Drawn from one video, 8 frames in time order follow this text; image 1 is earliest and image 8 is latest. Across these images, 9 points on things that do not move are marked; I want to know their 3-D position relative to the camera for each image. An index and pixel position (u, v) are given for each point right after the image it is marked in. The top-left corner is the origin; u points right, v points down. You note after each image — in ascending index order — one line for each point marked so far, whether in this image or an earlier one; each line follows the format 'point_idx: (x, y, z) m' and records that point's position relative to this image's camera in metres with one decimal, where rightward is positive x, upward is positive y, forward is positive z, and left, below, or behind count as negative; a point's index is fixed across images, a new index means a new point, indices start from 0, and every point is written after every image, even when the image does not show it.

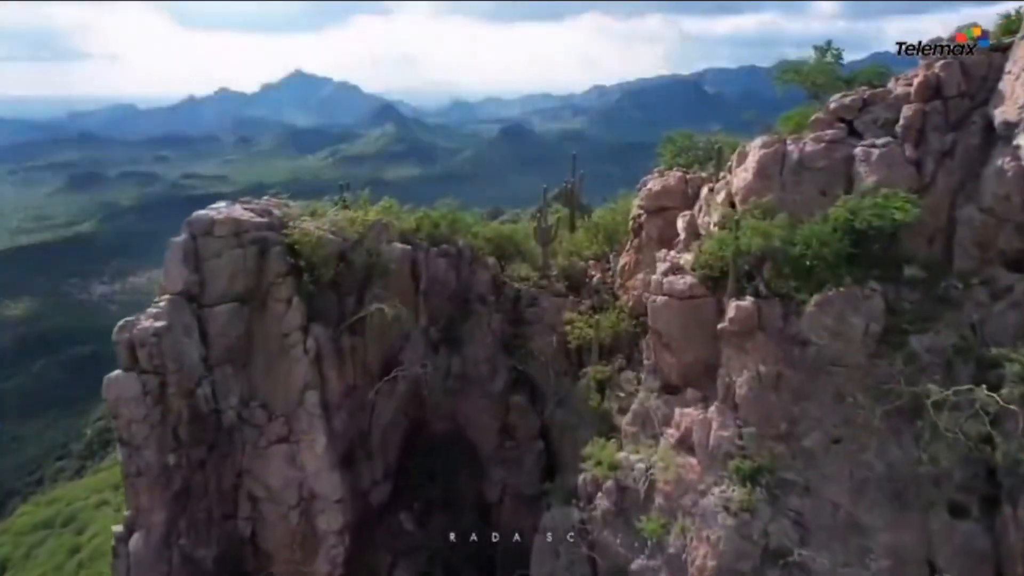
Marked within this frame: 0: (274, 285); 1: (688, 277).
0: (-3.9, 0.0, +18.7) m
1: (+2.7, +0.2, +17.9) m
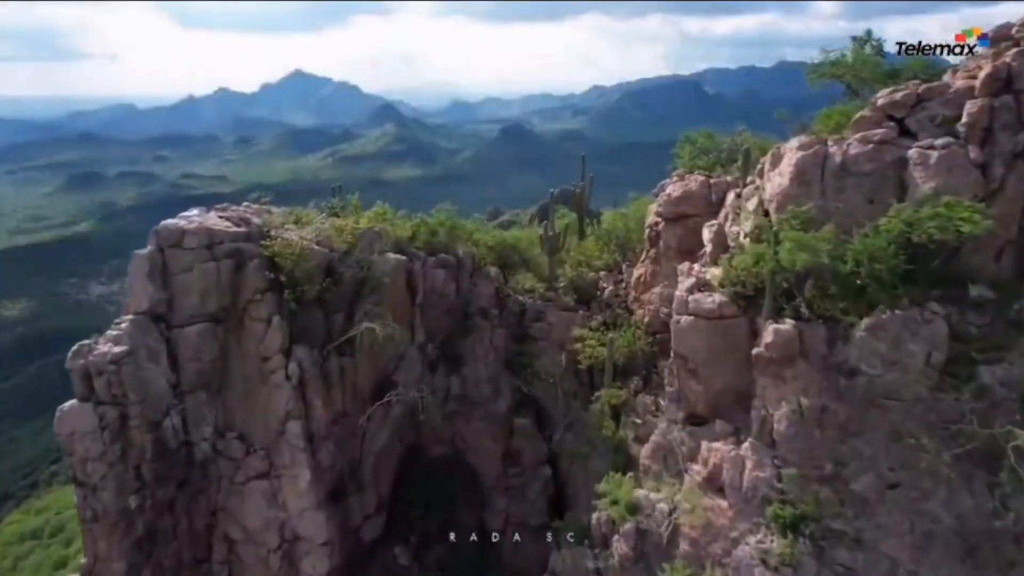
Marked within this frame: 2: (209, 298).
0: (-3.8, -0.2, +16.7) m
1: (+2.8, -0.1, +15.9) m
2: (-4.4, -0.2, +16.4) m
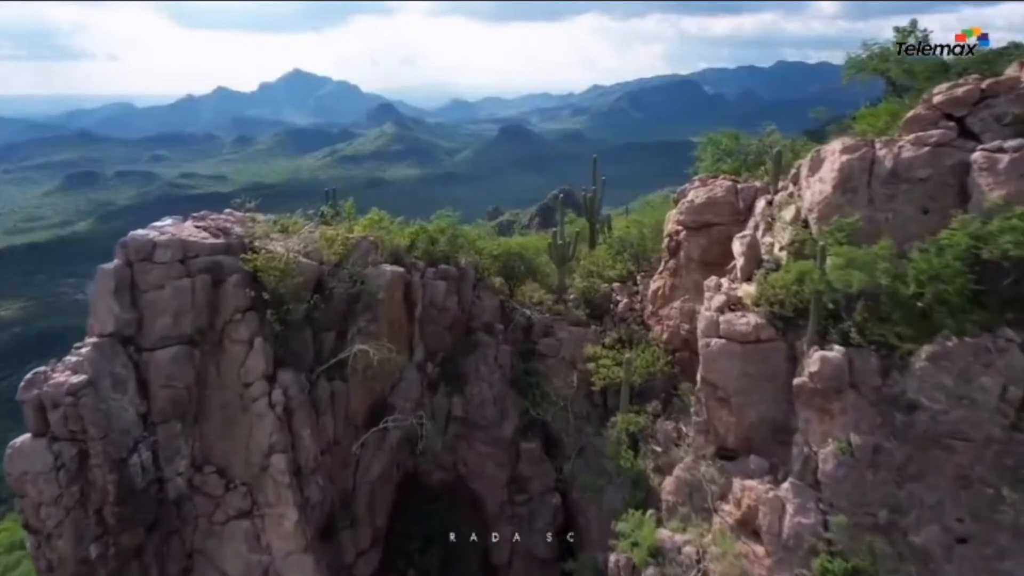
0: (-3.7, -0.5, +15.0) m
1: (+3.0, -0.4, +14.2) m
2: (-4.3, -0.4, +14.7) m
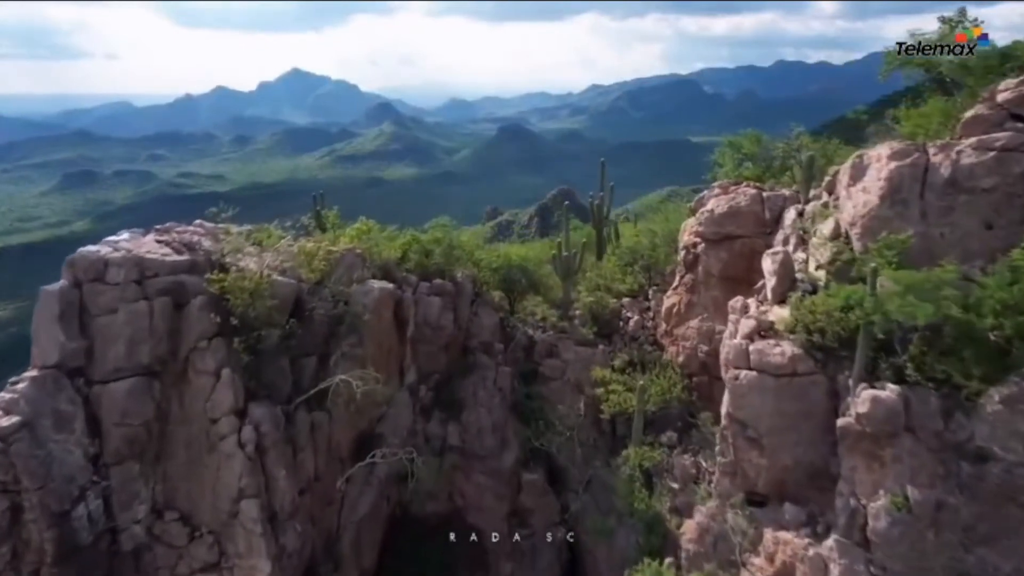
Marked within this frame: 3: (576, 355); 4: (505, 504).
0: (-3.7, -0.7, +13.2) m
1: (+3.0, -0.6, +12.5) m
2: (-4.2, -0.7, +12.9) m
3: (+1.1, -1.1, +18.8) m
4: (-0.1, -3.4, +17.6) m
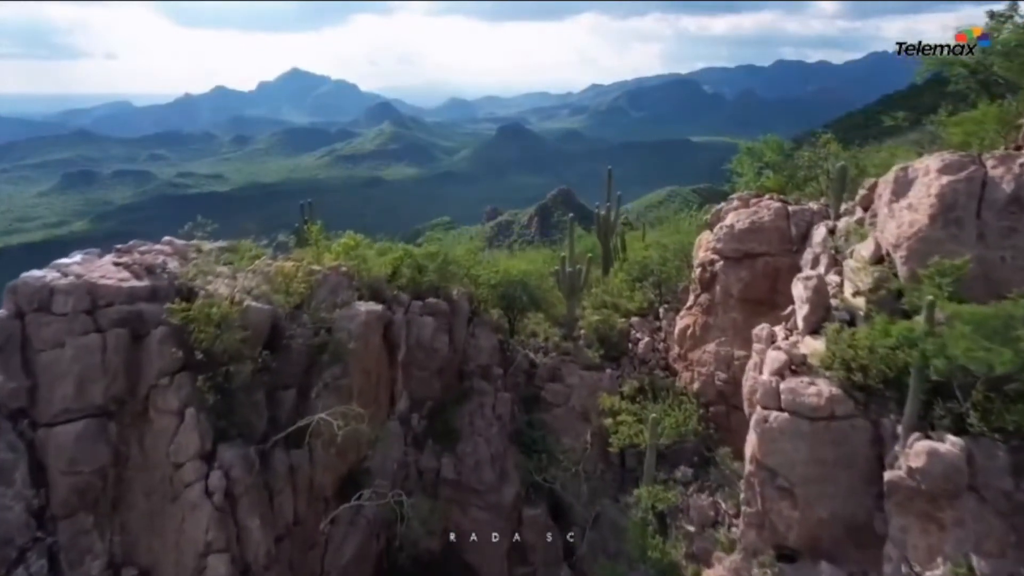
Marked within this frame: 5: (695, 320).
0: (-3.7, -1.0, +11.8) m
1: (+3.0, -0.9, +11.0) m
2: (-4.2, -1.0, +11.5) m
3: (+1.1, -1.4, +17.4) m
4: (-0.1, -3.7, +16.2) m
5: (+2.6, -0.5, +16.2) m
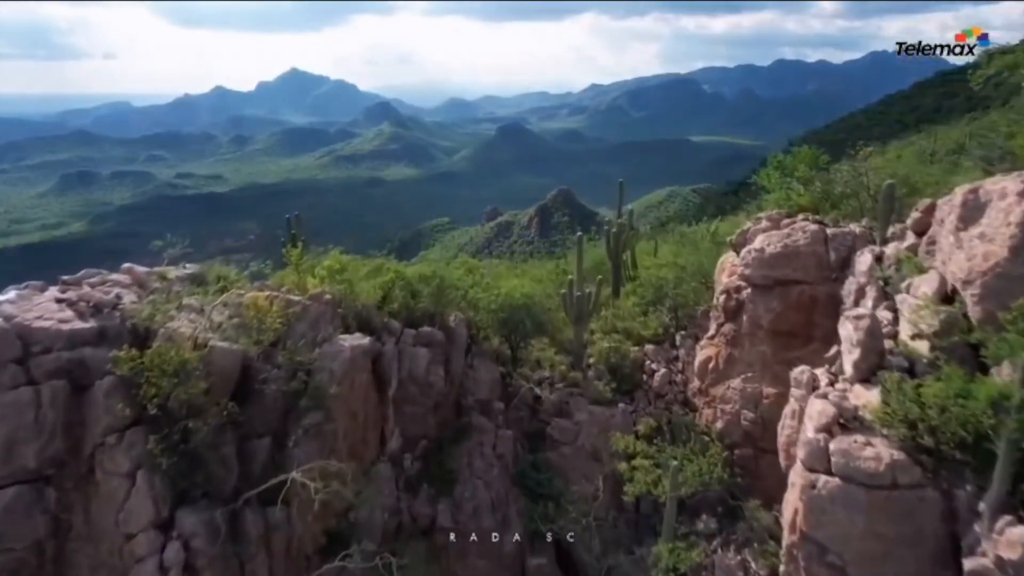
0: (-3.6, -1.4, +10.1) m
1: (+3.0, -1.3, +9.4) m
2: (-4.2, -1.4, +9.8) m
3: (+1.1, -1.8, +15.7) m
4: (-0.1, -4.1, +14.5) m
5: (+2.6, -0.8, +14.6) m
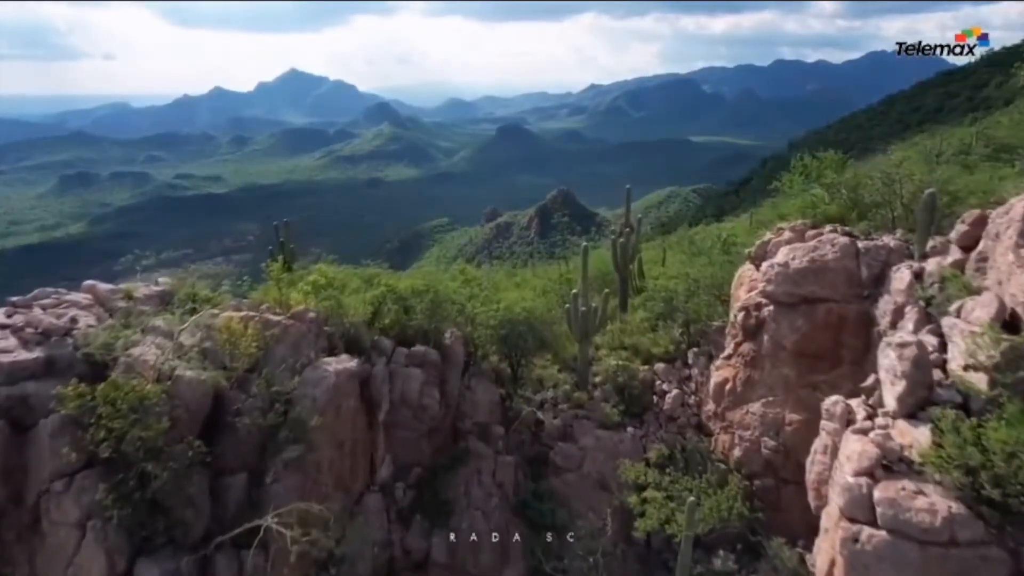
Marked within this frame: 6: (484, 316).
0: (-3.6, -1.6, +9.0) m
1: (+3.0, -1.5, +8.2) m
2: (-4.2, -1.6, +8.7) m
3: (+1.1, -2.0, +14.6) m
4: (-0.1, -4.3, +13.4) m
5: (+2.7, -1.0, +13.4) m
6: (-0.4, -0.4, +15.6) m
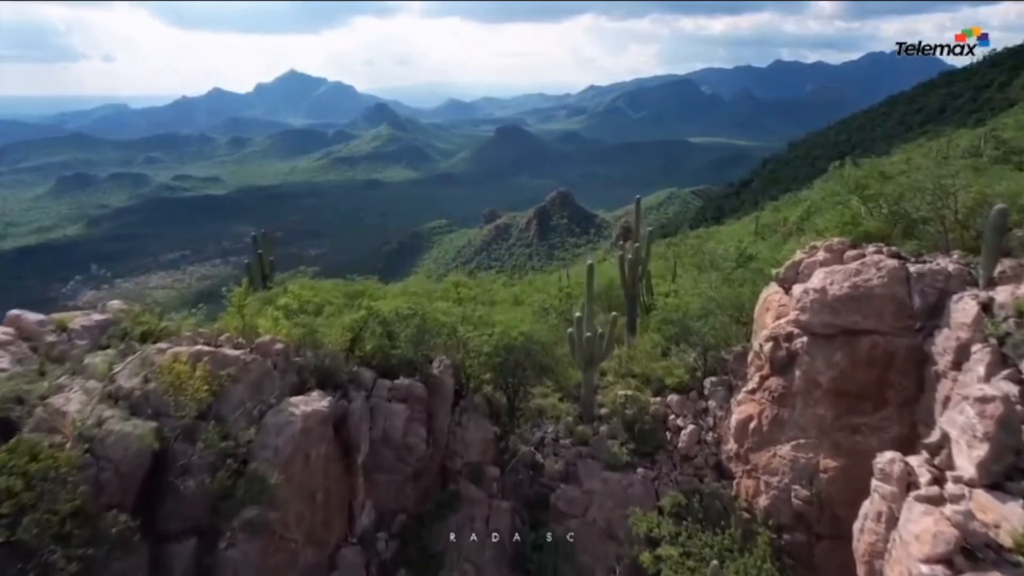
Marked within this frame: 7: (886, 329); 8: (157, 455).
0: (-3.7, -1.9, +7.3) m
1: (+3.0, -1.8, +6.5) m
2: (-4.2, -1.8, +7.0) m
3: (+1.1, -2.2, +12.9) m
4: (-0.1, -4.6, +11.7) m
5: (+2.6, -1.3, +11.8) m
6: (-0.5, -0.7, +13.9) m
7: (+3.5, -0.4, +10.5) m
8: (-2.9, -1.3, +9.2) m
